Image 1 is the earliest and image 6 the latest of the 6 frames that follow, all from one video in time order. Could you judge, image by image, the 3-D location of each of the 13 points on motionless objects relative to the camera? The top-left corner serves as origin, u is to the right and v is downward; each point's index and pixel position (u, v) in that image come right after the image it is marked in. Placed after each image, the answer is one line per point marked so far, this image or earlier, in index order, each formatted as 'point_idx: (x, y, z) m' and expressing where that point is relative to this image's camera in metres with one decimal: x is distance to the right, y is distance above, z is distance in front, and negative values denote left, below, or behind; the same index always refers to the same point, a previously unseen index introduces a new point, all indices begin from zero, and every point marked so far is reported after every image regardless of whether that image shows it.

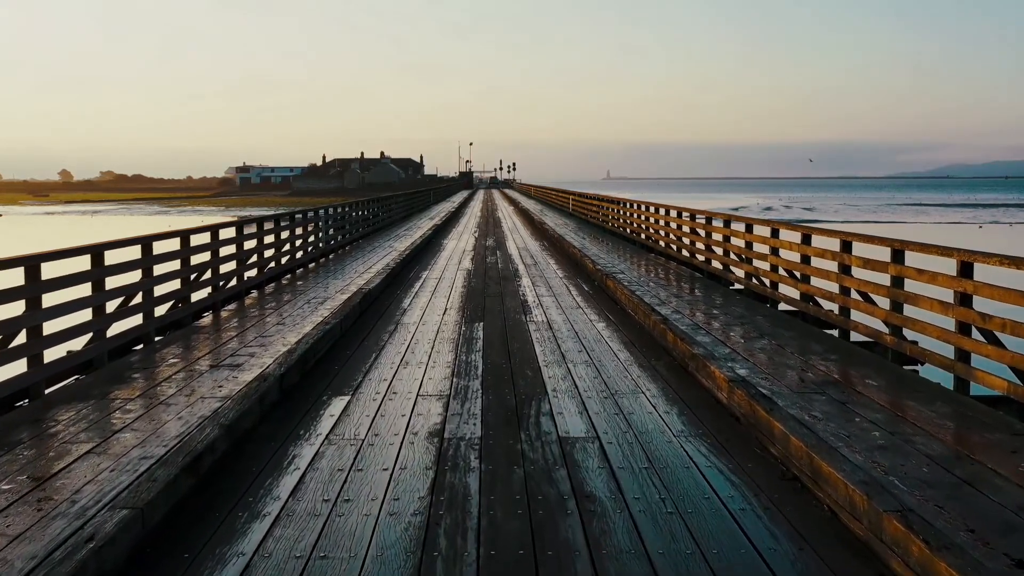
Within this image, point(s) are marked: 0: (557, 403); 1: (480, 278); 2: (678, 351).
0: (+0.2, -0.6, +4.8) m
1: (-0.4, +0.1, +10.9) m
2: (+1.0, -0.4, +5.8) m
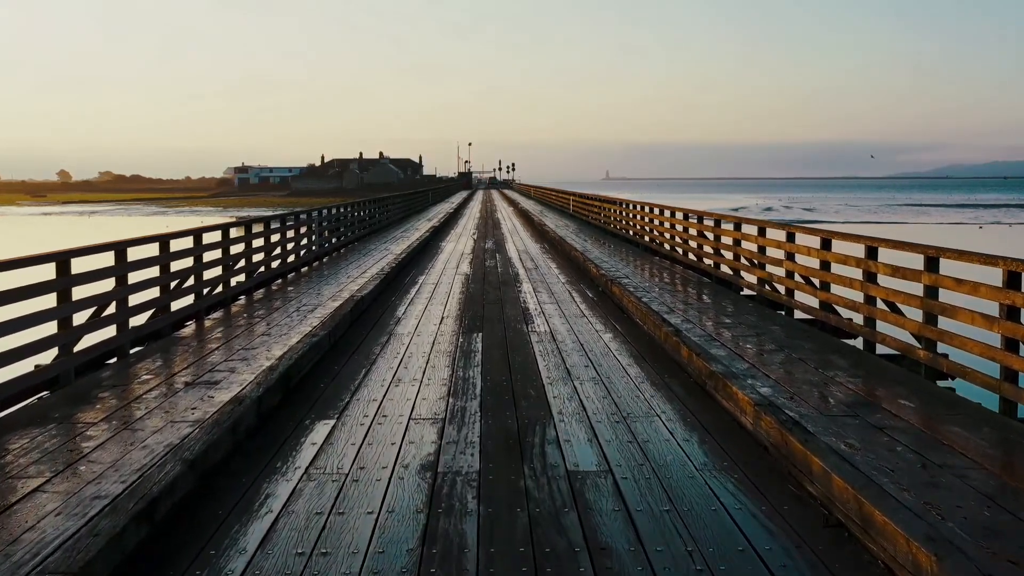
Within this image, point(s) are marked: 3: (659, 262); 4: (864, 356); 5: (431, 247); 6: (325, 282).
0: (+0.2, -0.6, +4.3) m
1: (-0.4, 0.0, +10.5) m
2: (+1.0, -0.4, +5.3) m
3: (+2.1, +0.4, +14.0) m
4: (+2.2, -0.4, +6.2) m
5: (-1.4, +0.7, +17.0) m
6: (-2.1, +0.1, +11.1) m
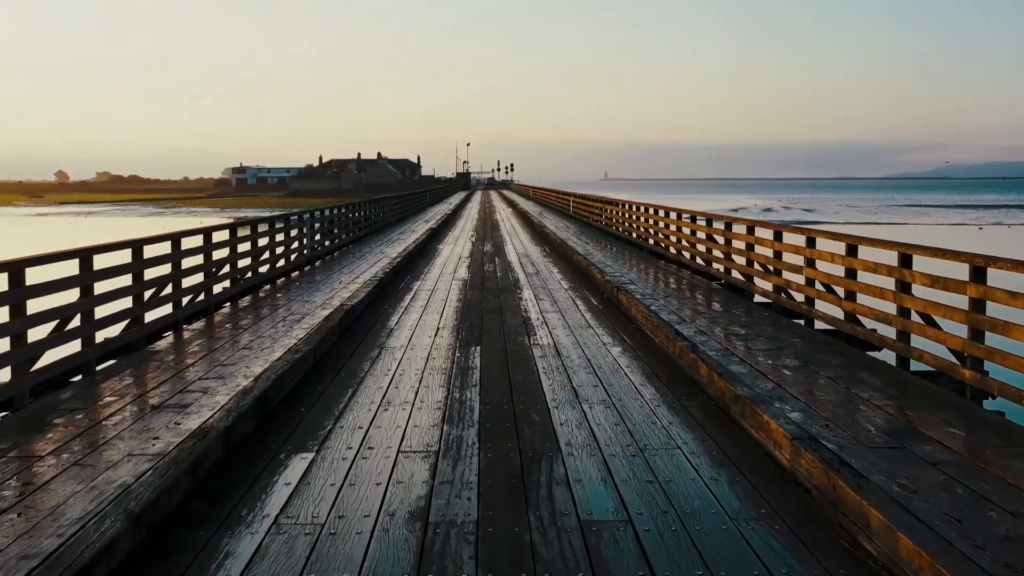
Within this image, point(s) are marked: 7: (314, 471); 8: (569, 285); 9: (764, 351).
0: (+0.2, -0.7, +3.8) m
1: (-0.4, 0.0, +9.9) m
2: (+1.0, -0.5, +4.8) m
3: (+2.1, +0.3, +13.4) m
4: (+2.2, -0.5, +5.7) m
5: (-1.4, +0.6, +16.5) m
6: (-2.1, 0.0, +10.6) m
7: (-0.8, -0.7, +3.8) m
8: (+0.6, 0.0, +10.3) m
9: (+1.6, -0.4, +6.4) m
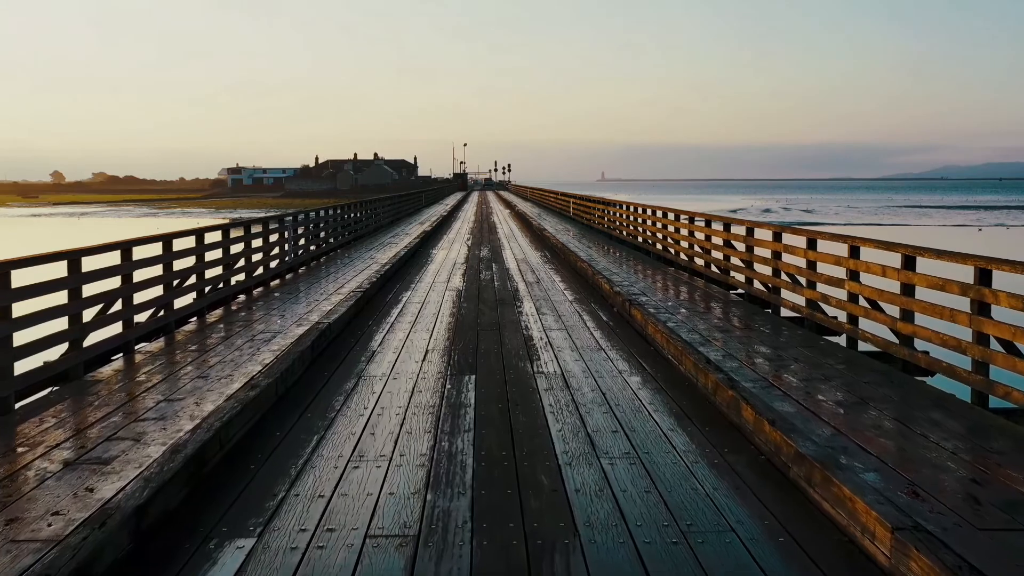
0: (+0.2, -0.8, +2.9) m
1: (-0.4, -0.1, +9.0) m
2: (+1.0, -0.6, +3.9) m
3: (+2.1, +0.2, +12.5) m
4: (+2.2, -0.6, +4.7) m
5: (-1.5, +0.5, +15.5) m
6: (-2.1, -0.1, +9.7) m
7: (-0.7, -0.8, +2.8) m
8: (+0.6, -0.1, +9.3) m
9: (+1.6, -0.5, +5.5) m
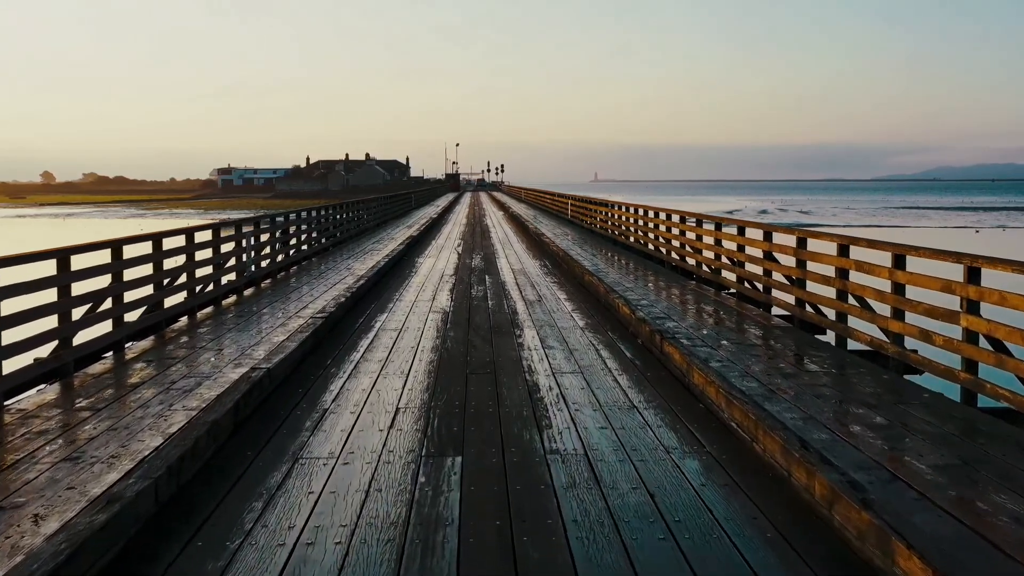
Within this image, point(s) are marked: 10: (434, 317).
0: (+0.3, -1.0, +1.2) m
1: (-0.4, -0.3, +7.3) m
2: (+1.0, -0.8, +2.2) m
3: (+2.0, 0.0, +10.8) m
4: (+2.2, -0.8, +3.1) m
5: (-1.5, +0.3, +13.8) m
6: (-2.2, -0.3, +8.0) m
7: (-0.7, -1.0, +1.1) m
8: (+0.6, -0.3, +7.6) m
9: (+1.7, -0.7, +3.8) m
10: (-0.6, -0.2, +8.1) m
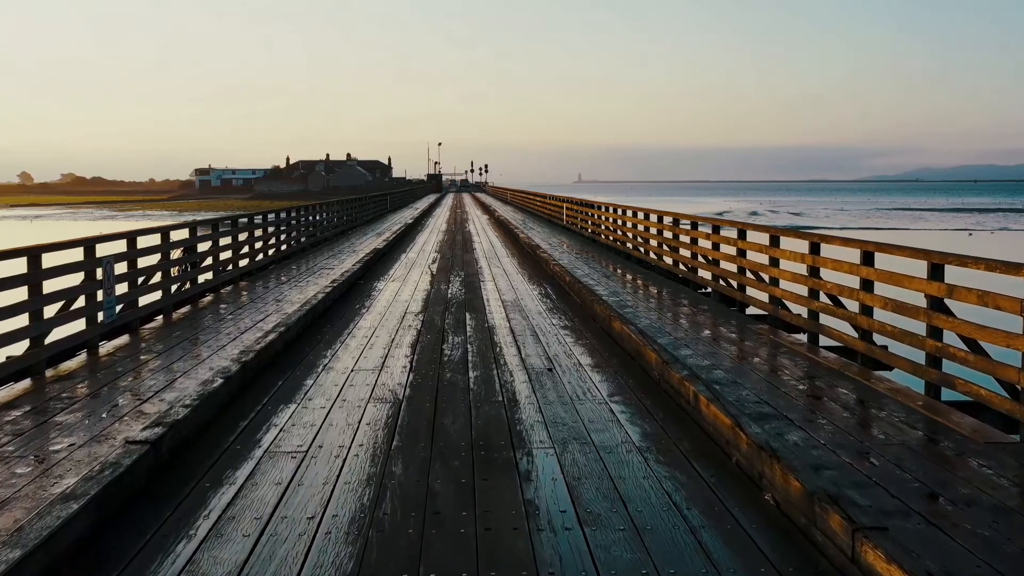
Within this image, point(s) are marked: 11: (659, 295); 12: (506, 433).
0: (+0.4, -1.3, -2.2) m
1: (-0.4, -0.7, +3.9) m
2: (+1.1, -1.1, -1.2) m
3: (+2.0, -0.4, +7.5) m
4: (+2.3, -1.1, -0.3) m
5: (-1.6, 0.0, +10.4) m
6: (-2.2, -0.7, +4.5) m
7: (-0.6, -1.3, -2.3) m
8: (+0.6, -0.6, +4.3) m
9: (+1.7, -1.1, +0.4) m
10: (-0.7, -0.6, +4.7) m
11: (+1.4, 0.0, +9.9) m
12: (0.0, -0.6, +4.3) m
